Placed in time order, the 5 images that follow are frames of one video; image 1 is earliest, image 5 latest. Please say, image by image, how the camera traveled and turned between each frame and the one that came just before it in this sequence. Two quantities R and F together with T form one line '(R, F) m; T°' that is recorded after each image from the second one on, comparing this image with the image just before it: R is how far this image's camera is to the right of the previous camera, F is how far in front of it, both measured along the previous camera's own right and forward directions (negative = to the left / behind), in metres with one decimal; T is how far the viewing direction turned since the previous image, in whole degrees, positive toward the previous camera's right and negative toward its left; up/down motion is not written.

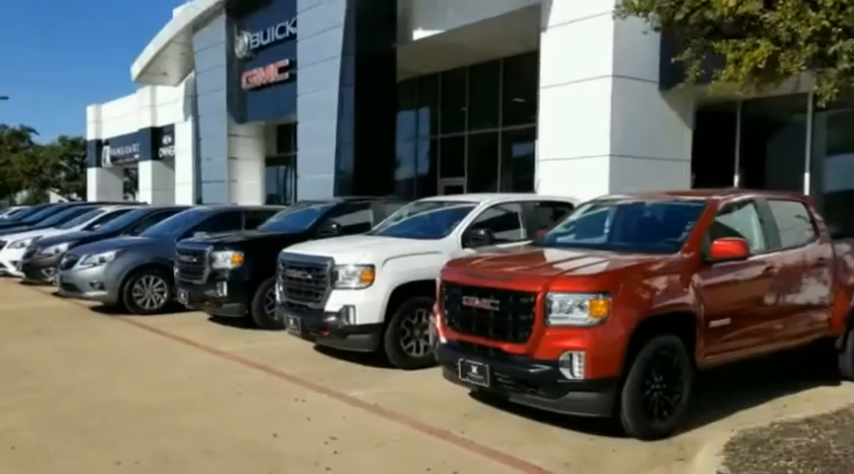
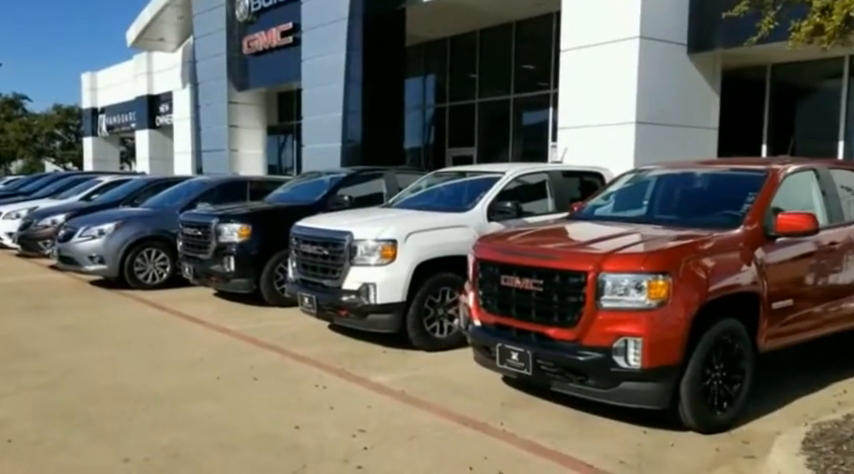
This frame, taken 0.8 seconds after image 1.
(-0.3, +0.5) m; 0°
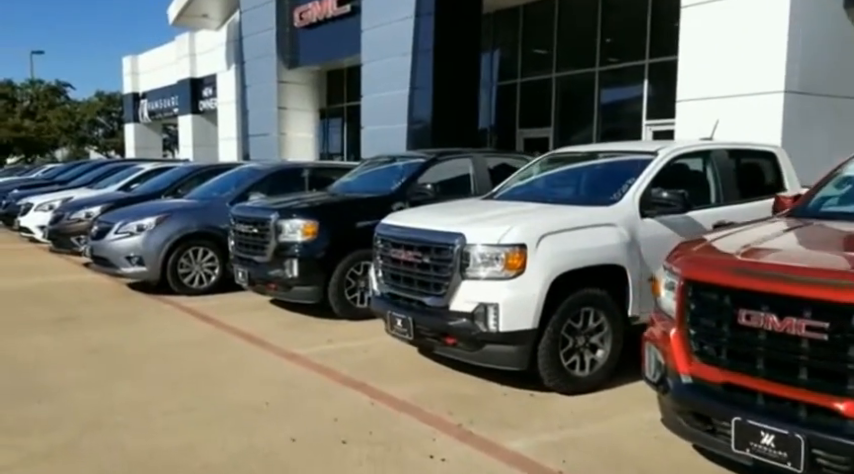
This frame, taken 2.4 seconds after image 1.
(-0.7, +1.8) m; -3°
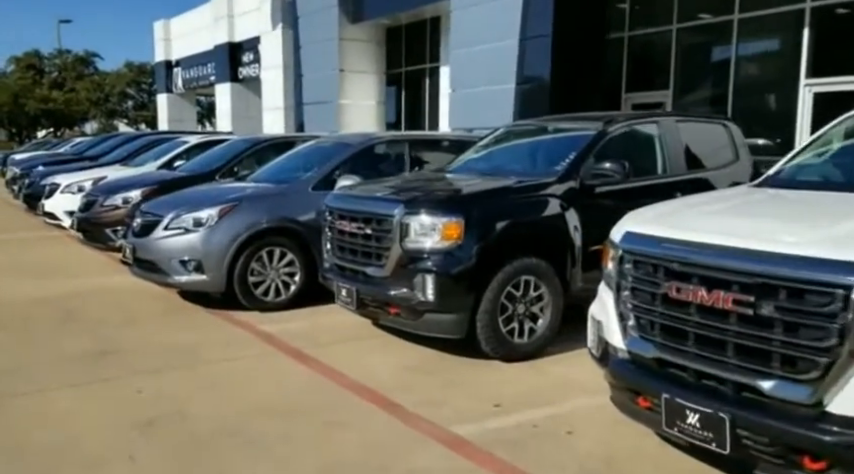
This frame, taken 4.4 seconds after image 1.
(-1.2, +2.5) m; -2°
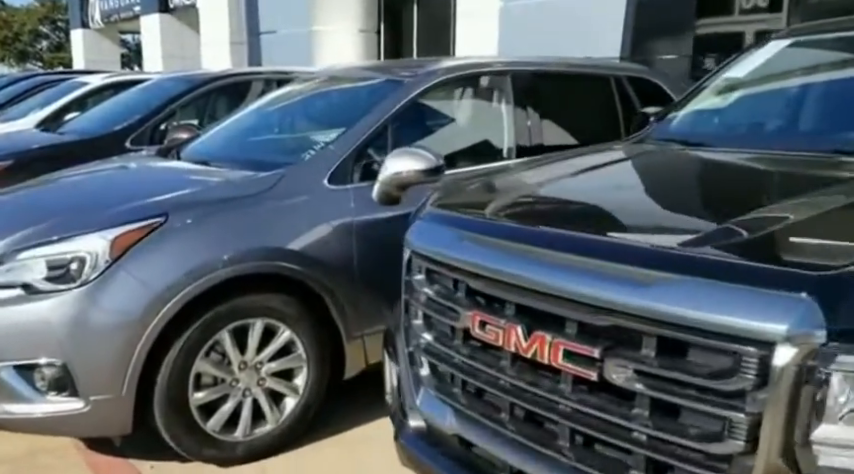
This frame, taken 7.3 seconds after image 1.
(-1.0, +4.1) m; +4°
